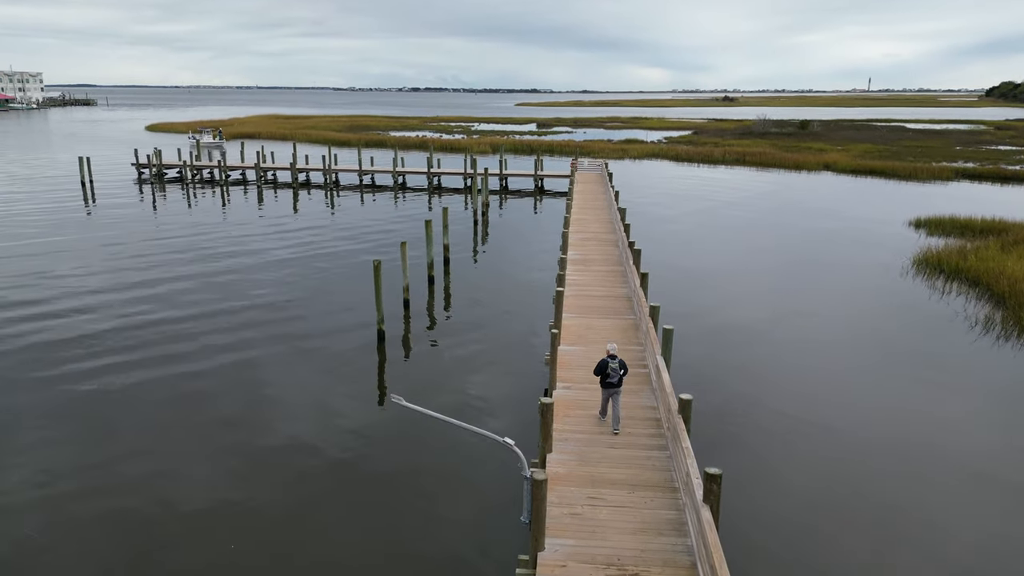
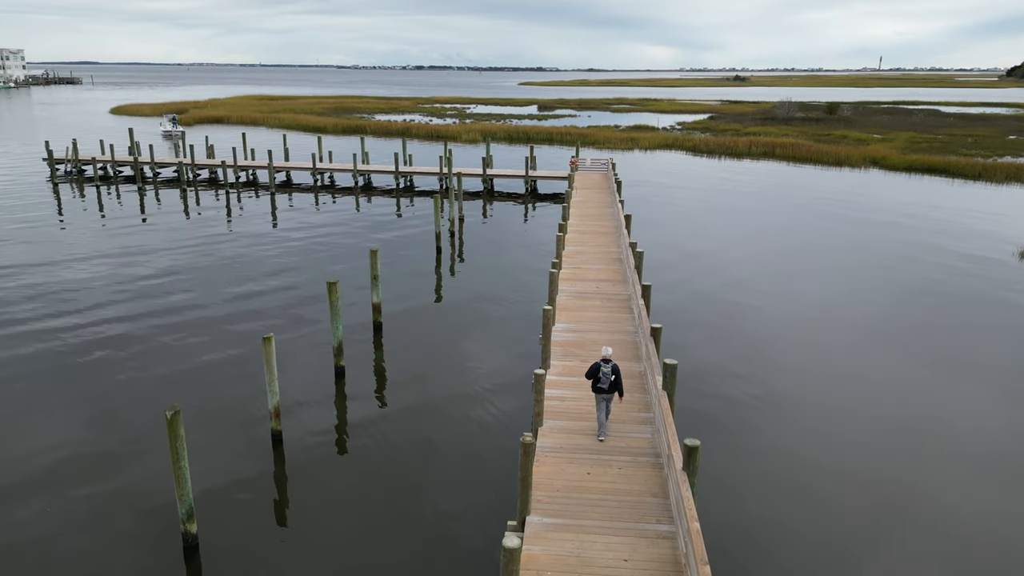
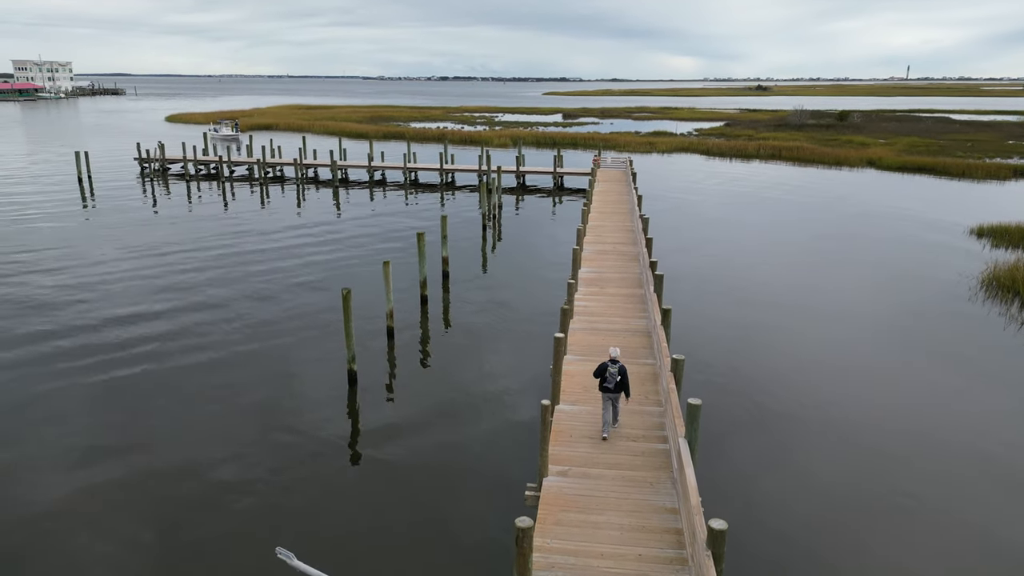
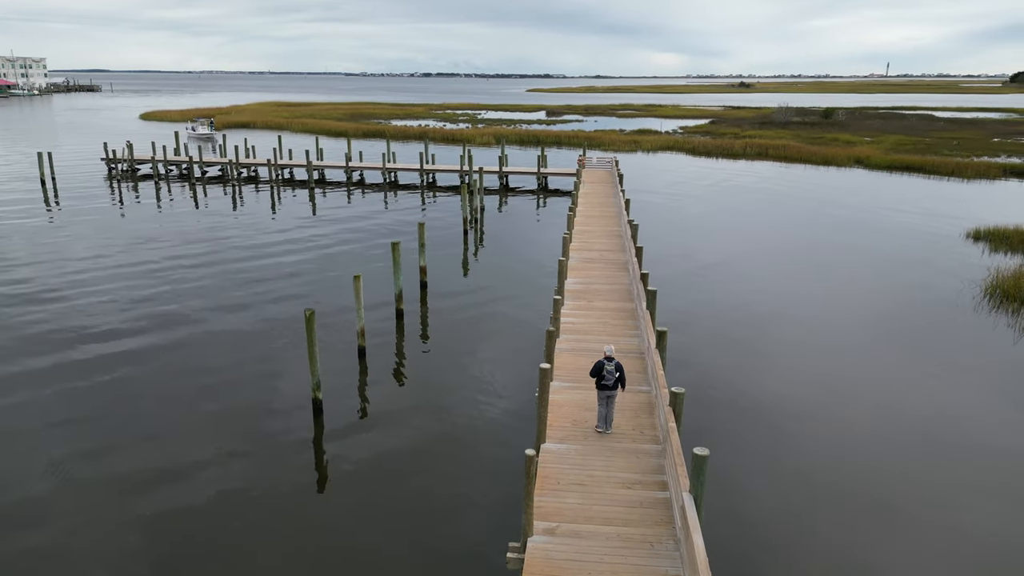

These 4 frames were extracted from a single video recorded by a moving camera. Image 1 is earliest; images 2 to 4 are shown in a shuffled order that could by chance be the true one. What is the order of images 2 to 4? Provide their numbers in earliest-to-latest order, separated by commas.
3, 4, 2
